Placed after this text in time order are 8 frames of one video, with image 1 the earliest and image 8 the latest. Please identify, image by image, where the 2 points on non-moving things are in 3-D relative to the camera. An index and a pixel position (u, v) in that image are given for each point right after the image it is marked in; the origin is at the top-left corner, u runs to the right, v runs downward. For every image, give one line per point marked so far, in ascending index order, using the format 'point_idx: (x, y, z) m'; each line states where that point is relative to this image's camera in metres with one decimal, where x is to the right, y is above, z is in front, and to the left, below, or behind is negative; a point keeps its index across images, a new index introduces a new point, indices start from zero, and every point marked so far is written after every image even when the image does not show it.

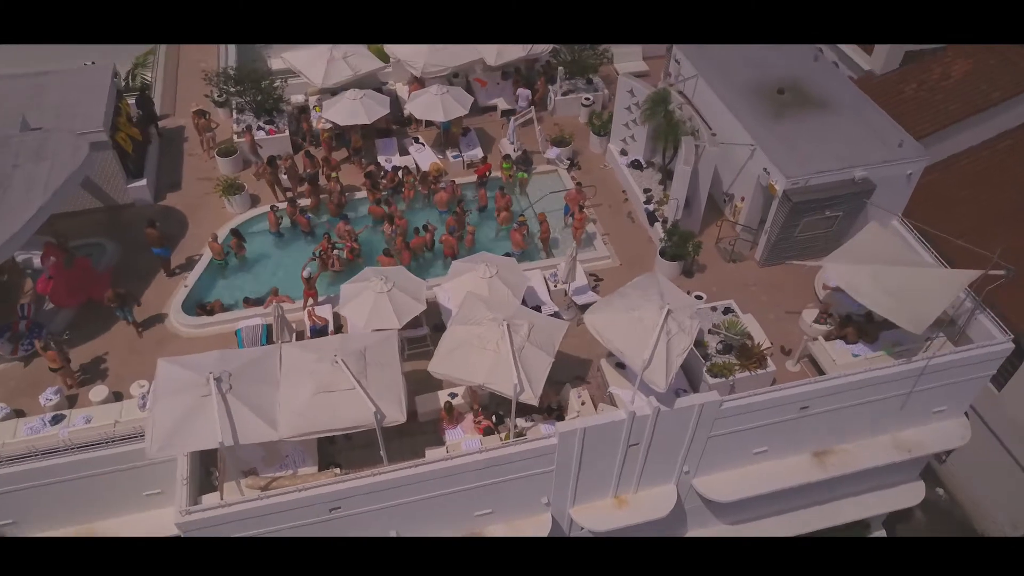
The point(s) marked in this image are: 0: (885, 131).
0: (+9.3, +3.9, +19.1) m
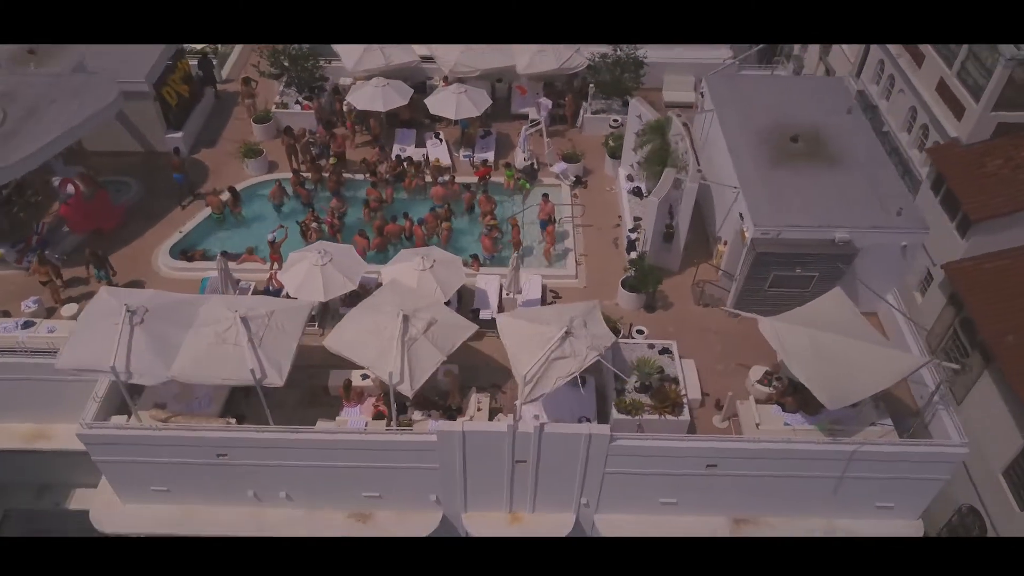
0: (+8.6, +2.1, +17.7) m
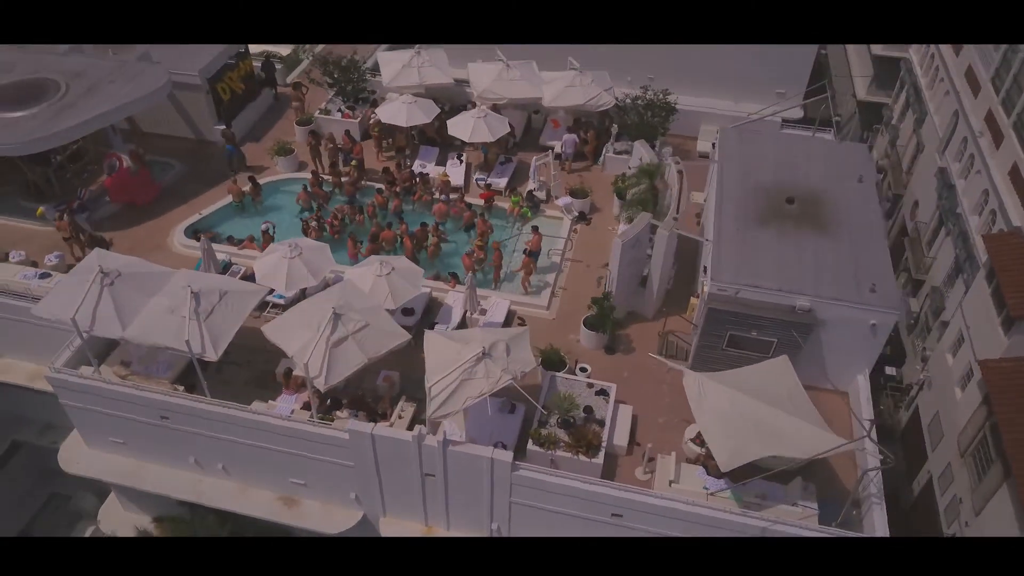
0: (+7.7, +0.4, +16.7) m
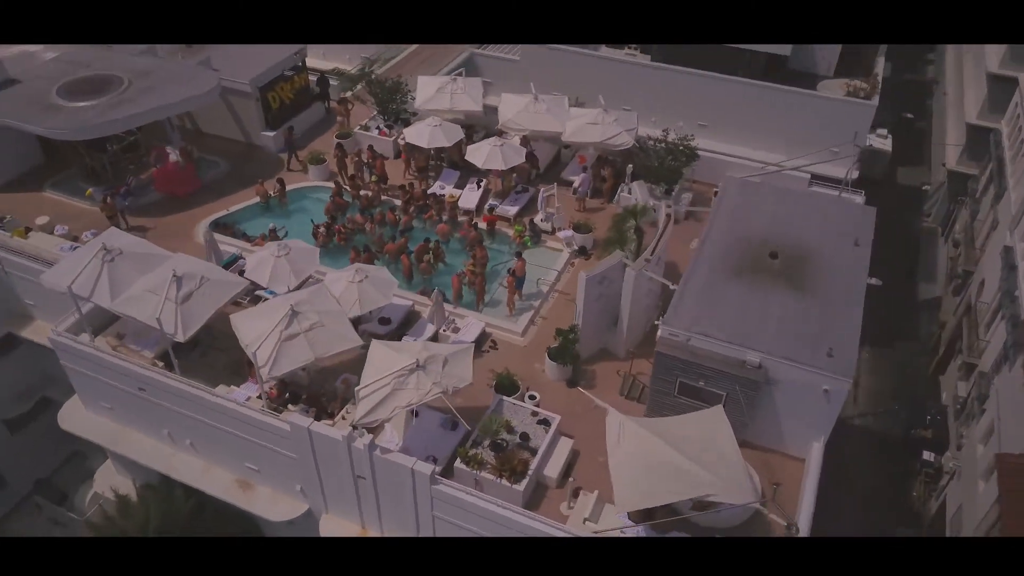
0: (+6.7, -1.0, +16.0) m
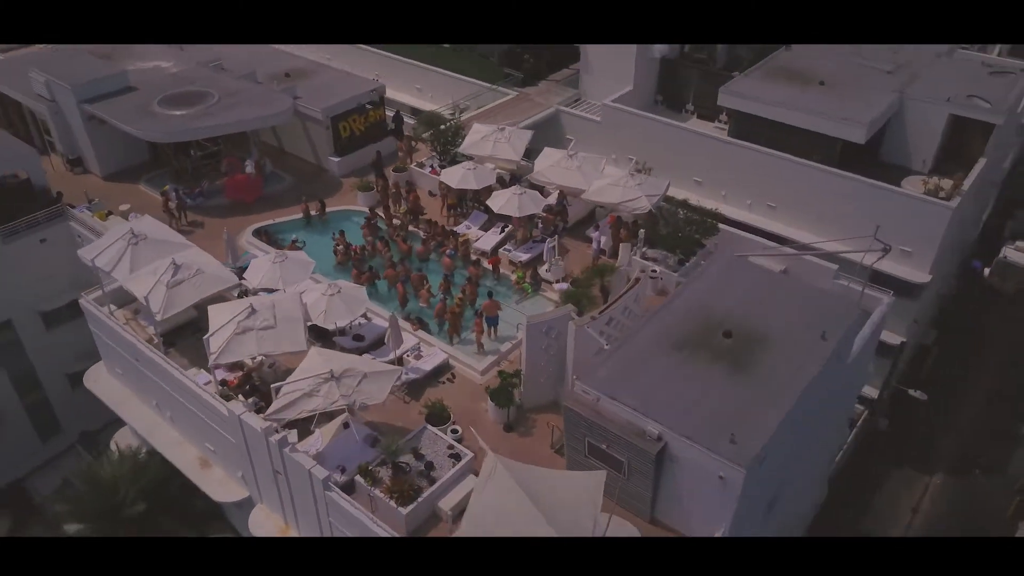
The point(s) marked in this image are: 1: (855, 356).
0: (+4.7, -2.7, +15.2) m
1: (+8.7, -1.8, +19.7) m
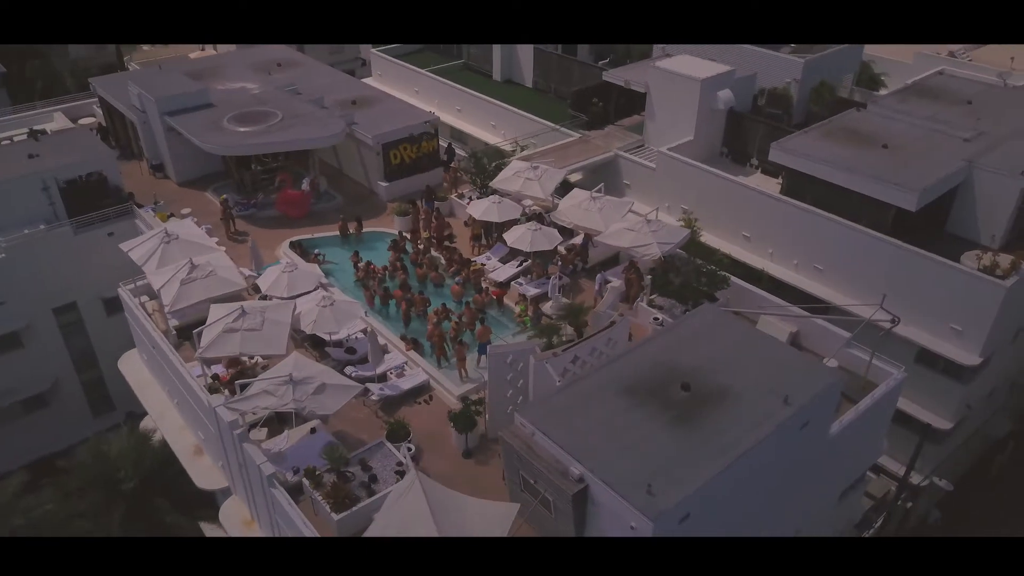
0: (+3.1, -3.6, +14.8) m
1: (+7.9, -3.4, +18.7) m
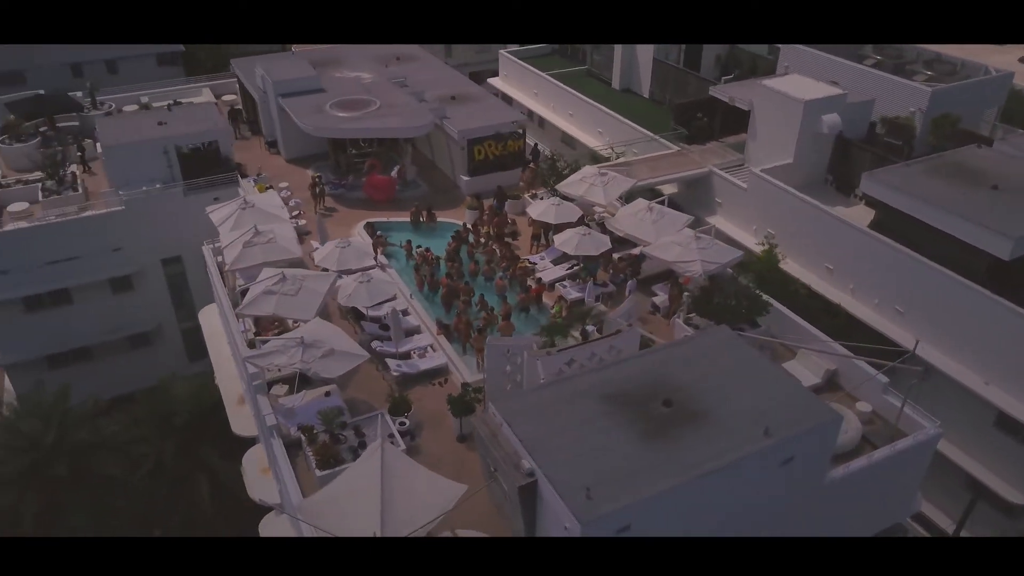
0: (+2.1, -3.8, +14.7) m
1: (+7.5, -4.2, +17.6) m
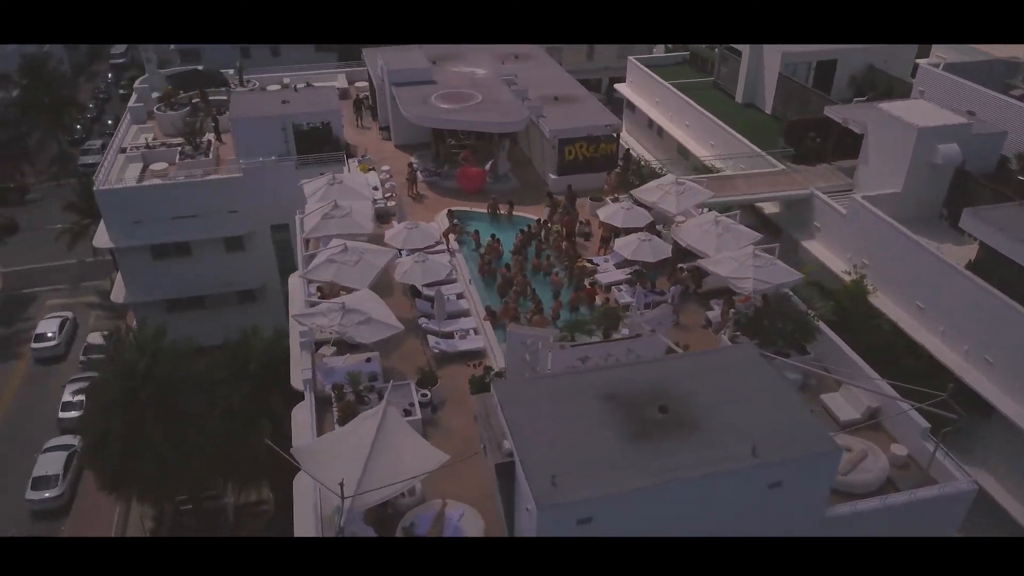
0: (+1.5, -3.7, +15.1) m
1: (+7.3, -4.9, +16.9) m
